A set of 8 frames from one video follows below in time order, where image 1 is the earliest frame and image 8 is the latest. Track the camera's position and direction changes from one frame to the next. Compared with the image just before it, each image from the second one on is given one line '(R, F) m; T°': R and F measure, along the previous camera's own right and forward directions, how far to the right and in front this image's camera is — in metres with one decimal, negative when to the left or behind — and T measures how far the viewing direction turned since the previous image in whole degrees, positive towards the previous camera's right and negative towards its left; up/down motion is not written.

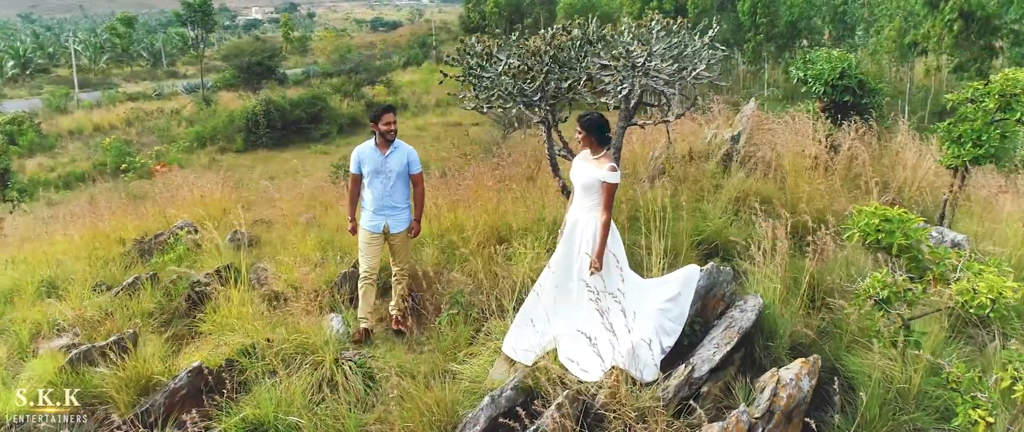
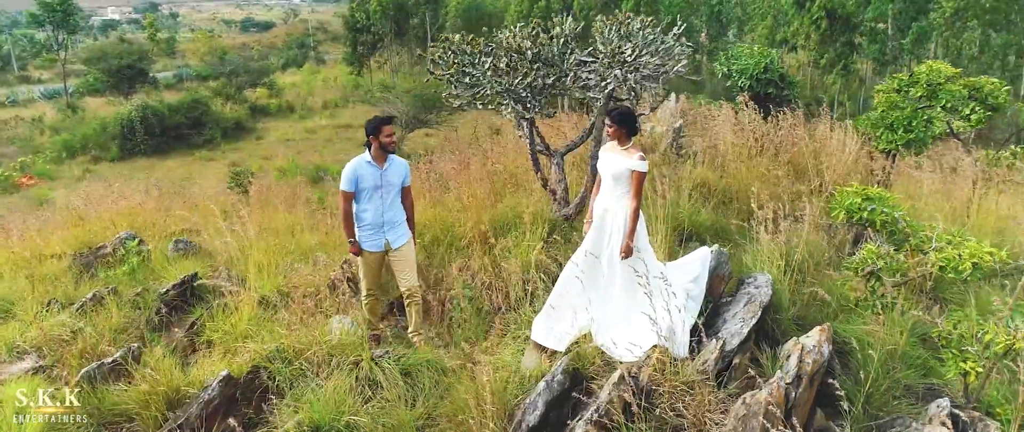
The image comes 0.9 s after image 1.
(-0.6, 0.0) m; +9°
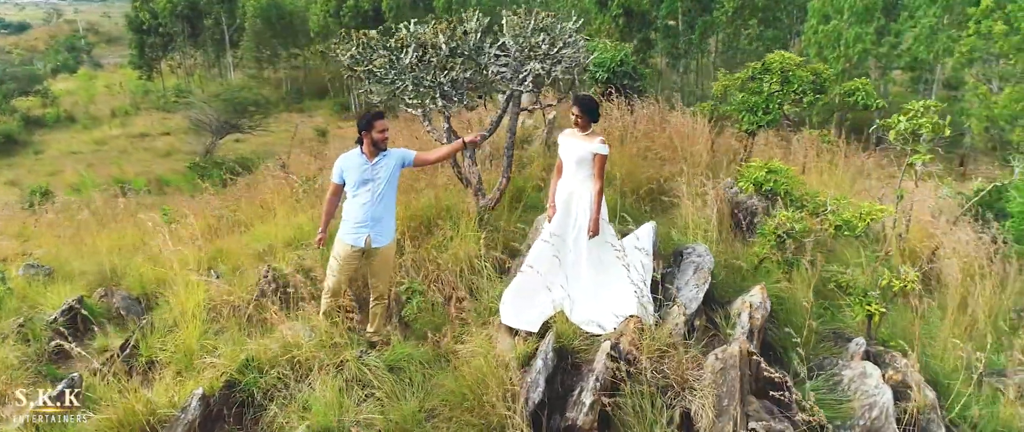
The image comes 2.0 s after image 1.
(-0.7, 0.0) m; +14°
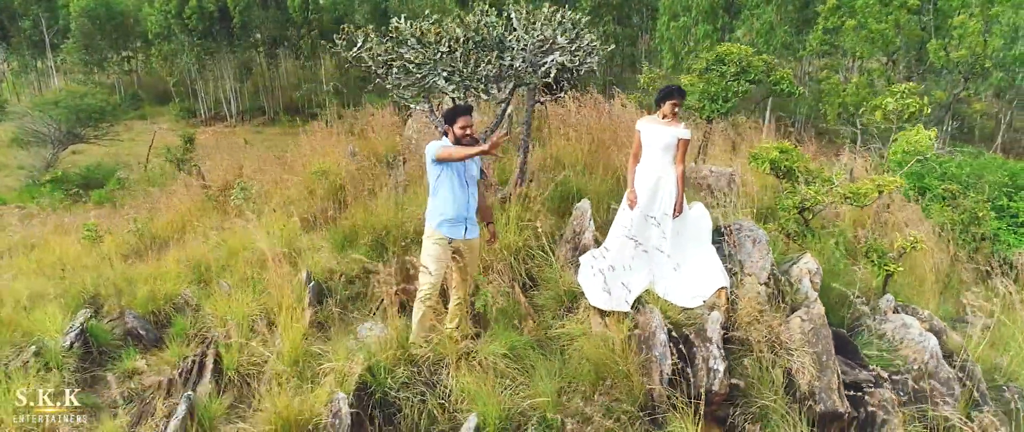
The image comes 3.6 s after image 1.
(-1.1, 0.0) m; +12°
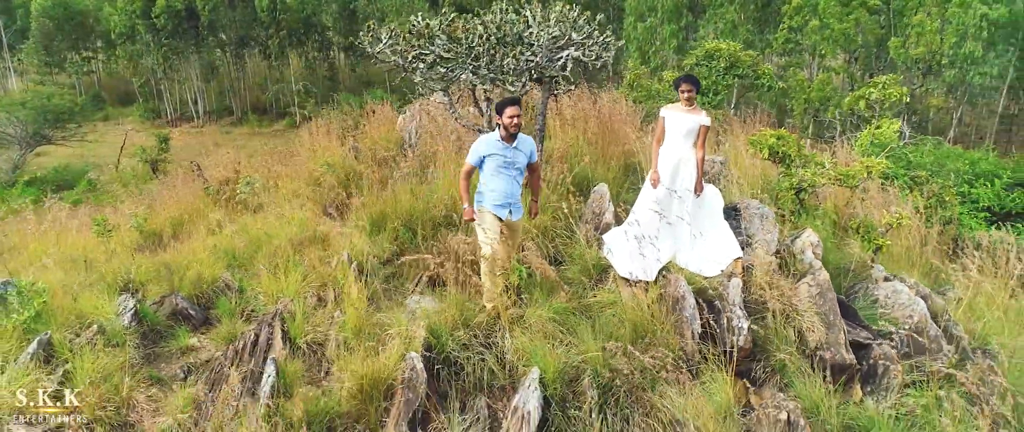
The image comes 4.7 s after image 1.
(-0.4, -0.3) m; +3°
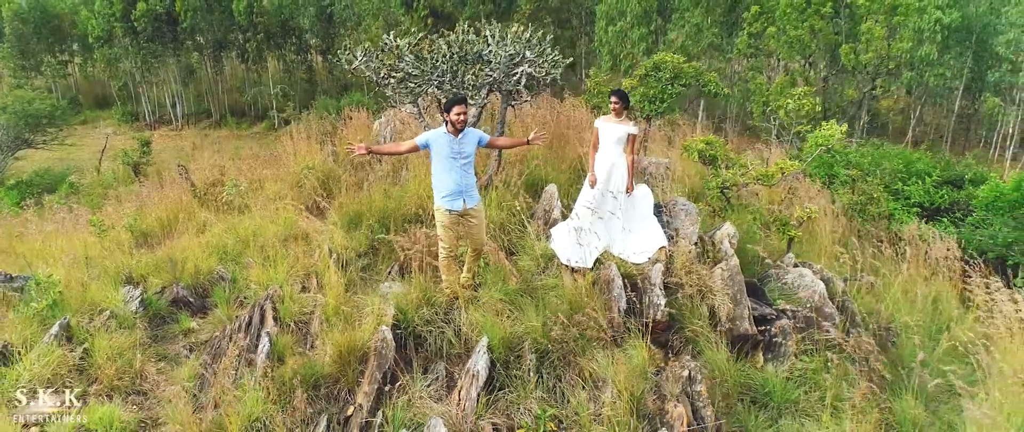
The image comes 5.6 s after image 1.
(+0.1, -0.6) m; +2°
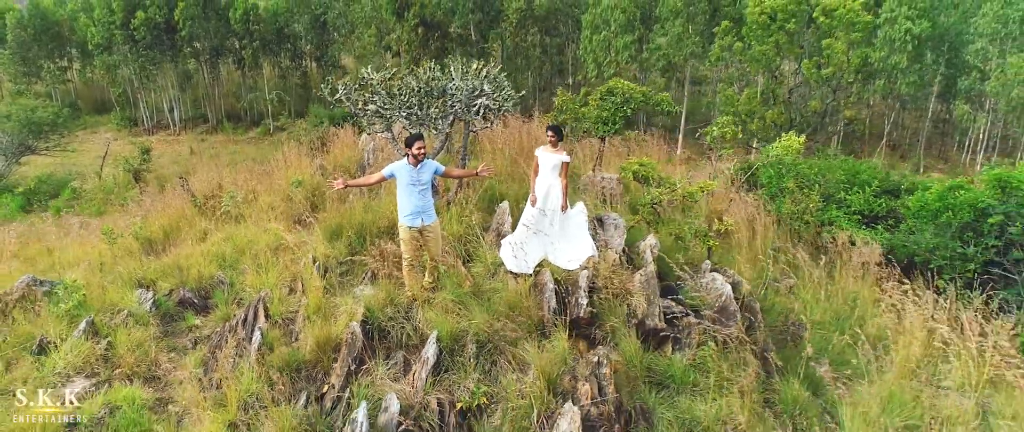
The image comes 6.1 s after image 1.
(+0.3, -0.9) m; 0°
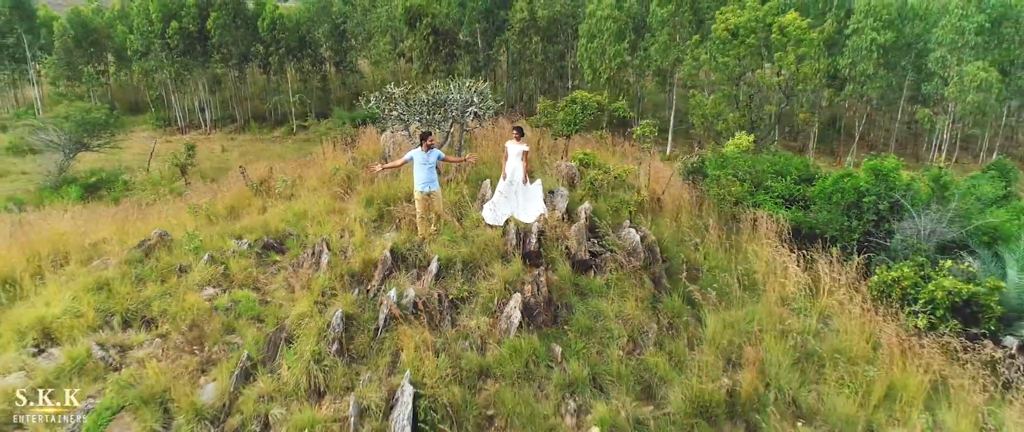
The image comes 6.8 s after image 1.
(+0.3, -2.6) m; -1°
